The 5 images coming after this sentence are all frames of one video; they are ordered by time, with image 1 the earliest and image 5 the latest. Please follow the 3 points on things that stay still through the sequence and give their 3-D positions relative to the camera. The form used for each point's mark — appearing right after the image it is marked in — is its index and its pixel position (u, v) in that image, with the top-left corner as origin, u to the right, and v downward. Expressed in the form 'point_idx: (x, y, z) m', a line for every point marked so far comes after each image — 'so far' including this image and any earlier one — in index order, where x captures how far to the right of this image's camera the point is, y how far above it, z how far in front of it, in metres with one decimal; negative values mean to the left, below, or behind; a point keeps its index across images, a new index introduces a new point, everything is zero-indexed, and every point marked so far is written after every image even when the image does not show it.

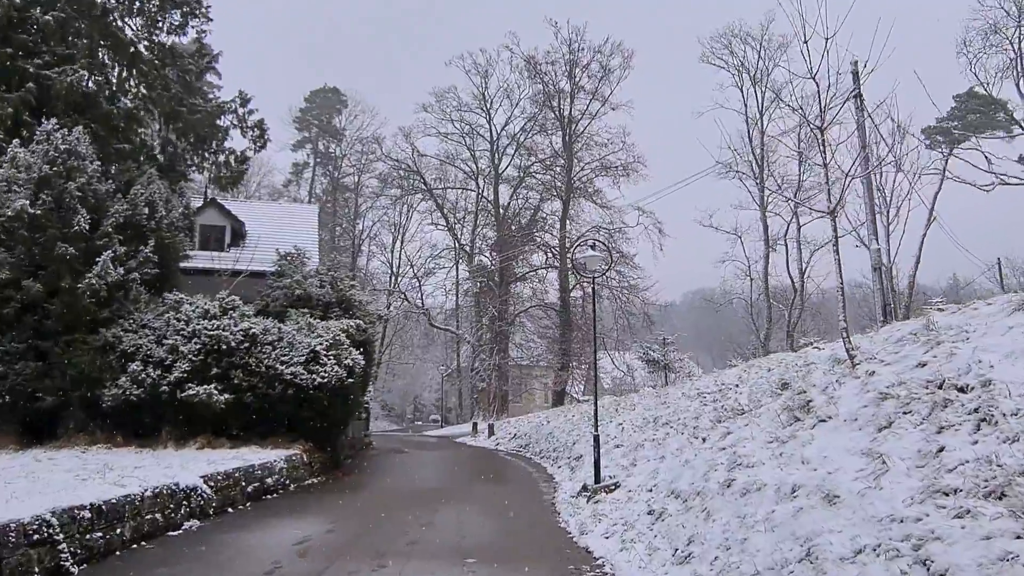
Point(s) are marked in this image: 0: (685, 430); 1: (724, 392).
0: (+2.9, -2.4, +11.6) m
1: (+3.9, -2.0, +12.7) m
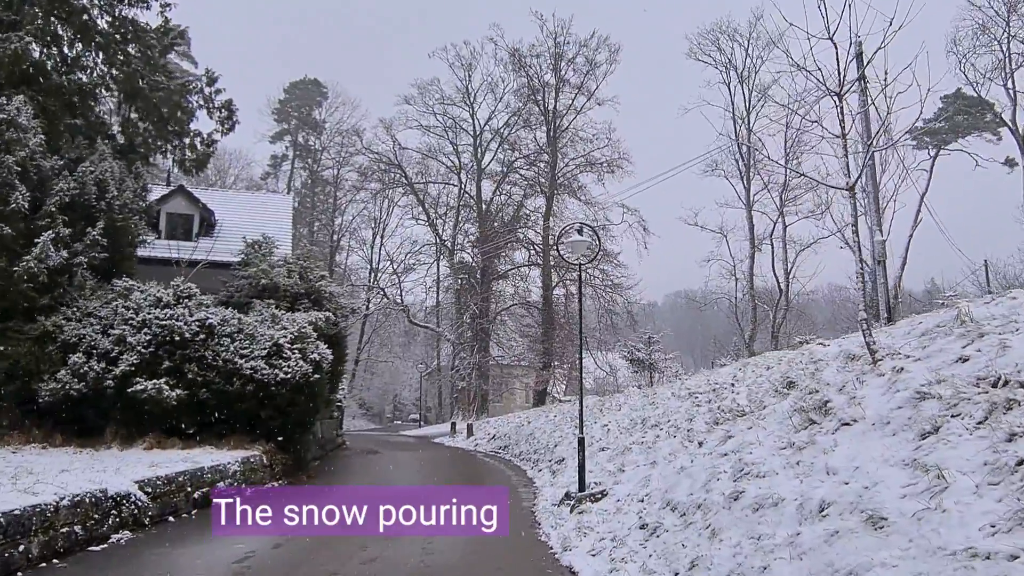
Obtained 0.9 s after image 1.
0: (+2.6, -2.3, +10.7) m
1: (+3.5, -1.8, +11.8) m
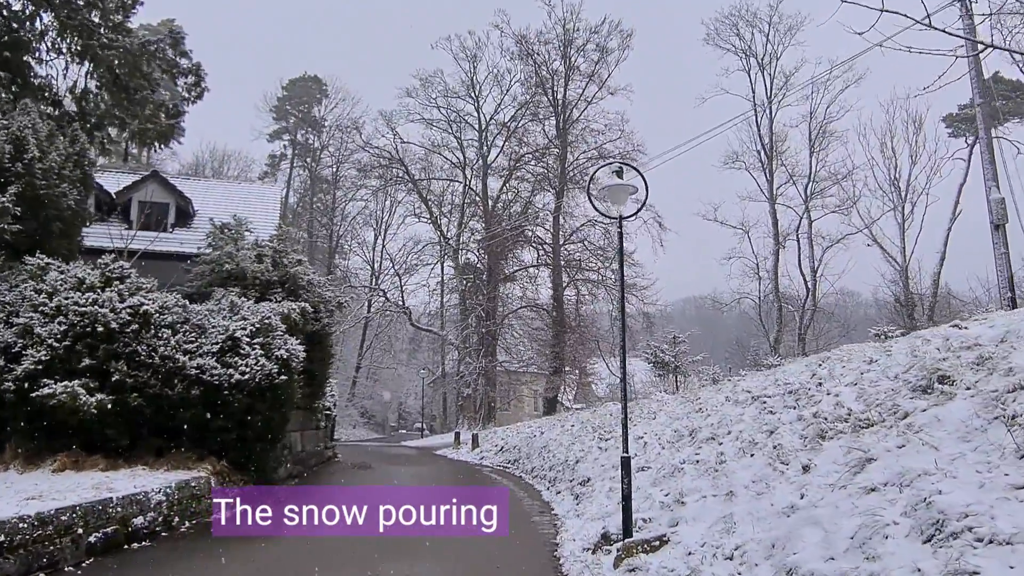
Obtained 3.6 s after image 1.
0: (+2.8, -1.8, +7.8) m
1: (+3.7, -1.4, +8.9) m
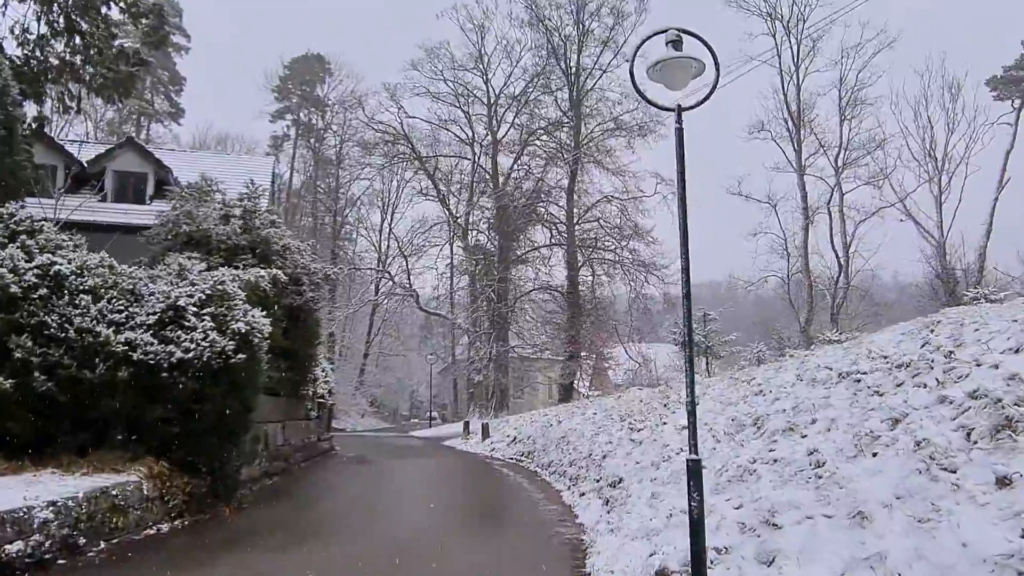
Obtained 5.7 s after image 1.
0: (+2.9, -1.2, +5.3) m
1: (+3.8, -0.8, +6.4) m
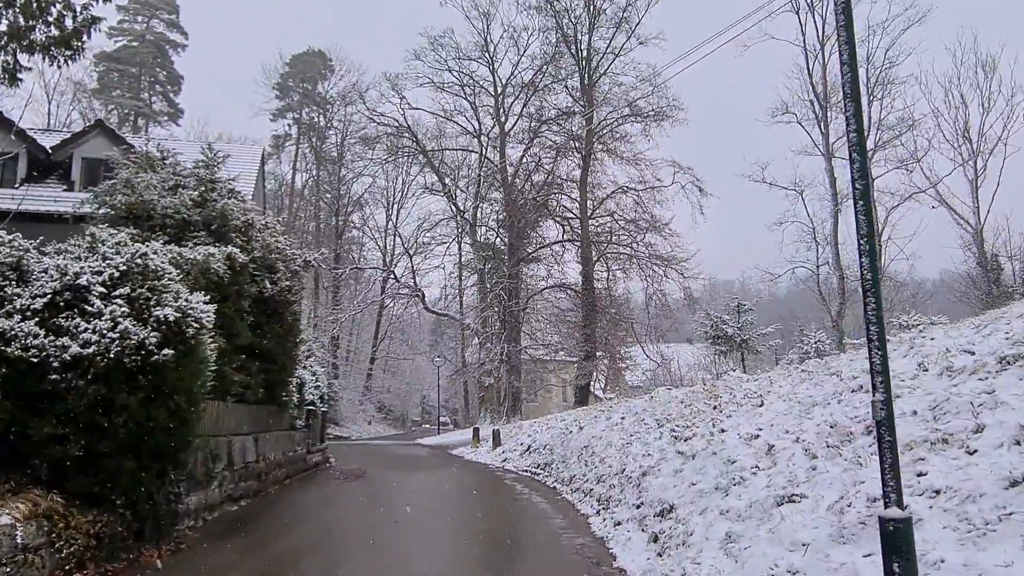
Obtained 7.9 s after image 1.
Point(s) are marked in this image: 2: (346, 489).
0: (+2.9, -0.8, +2.8) m
1: (+3.9, -0.3, +3.9) m
2: (-3.6, -4.4, +14.9) m
